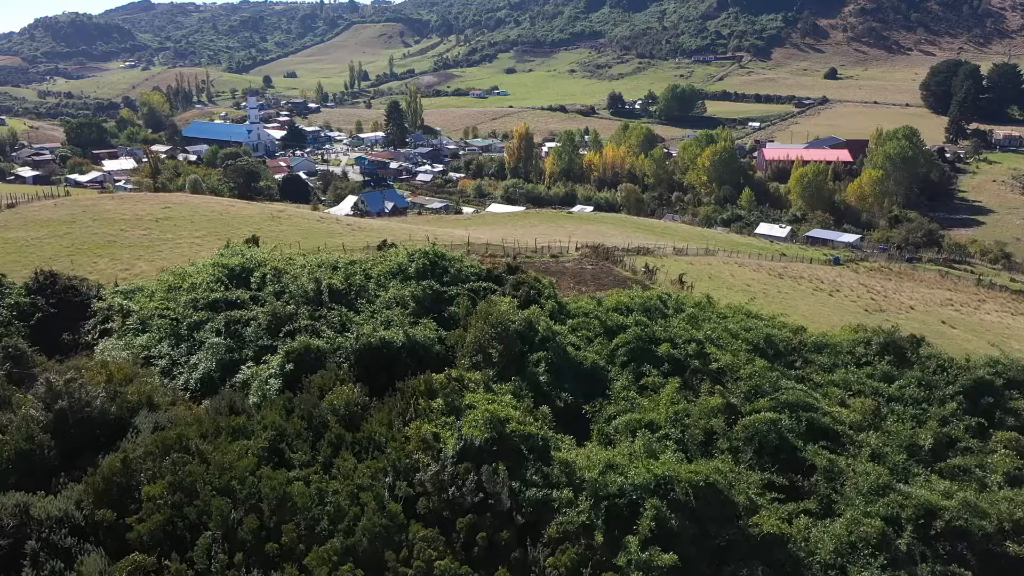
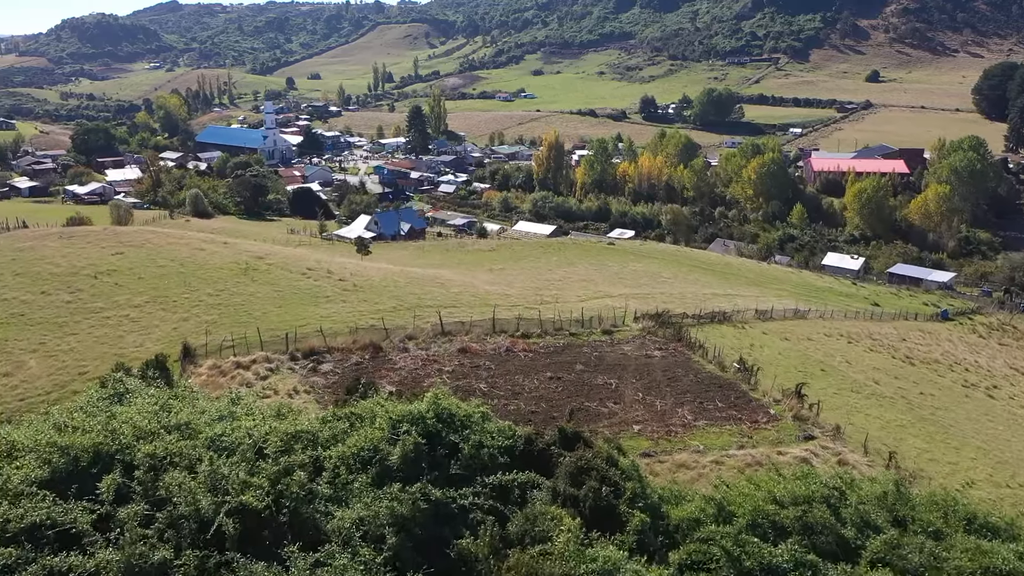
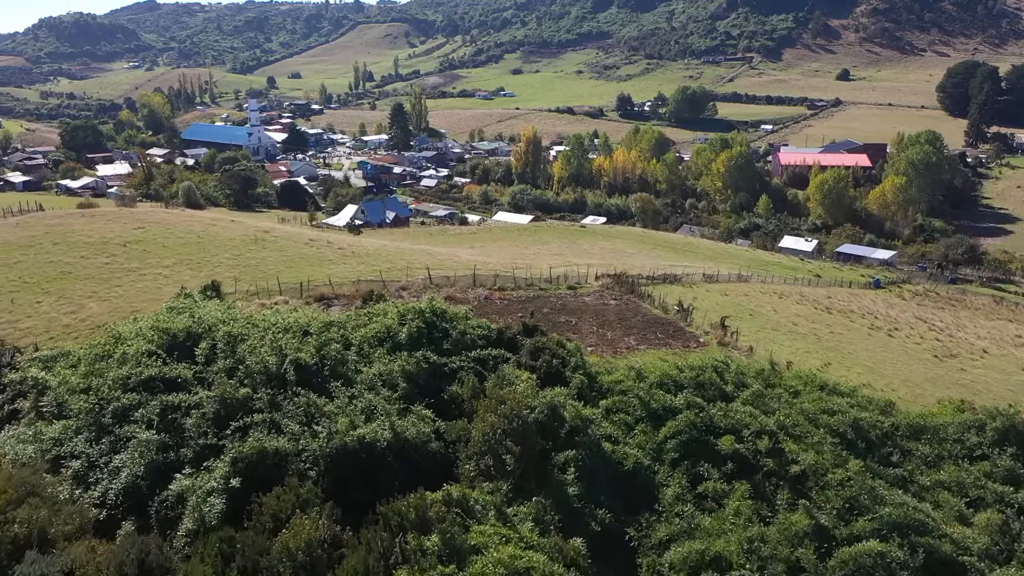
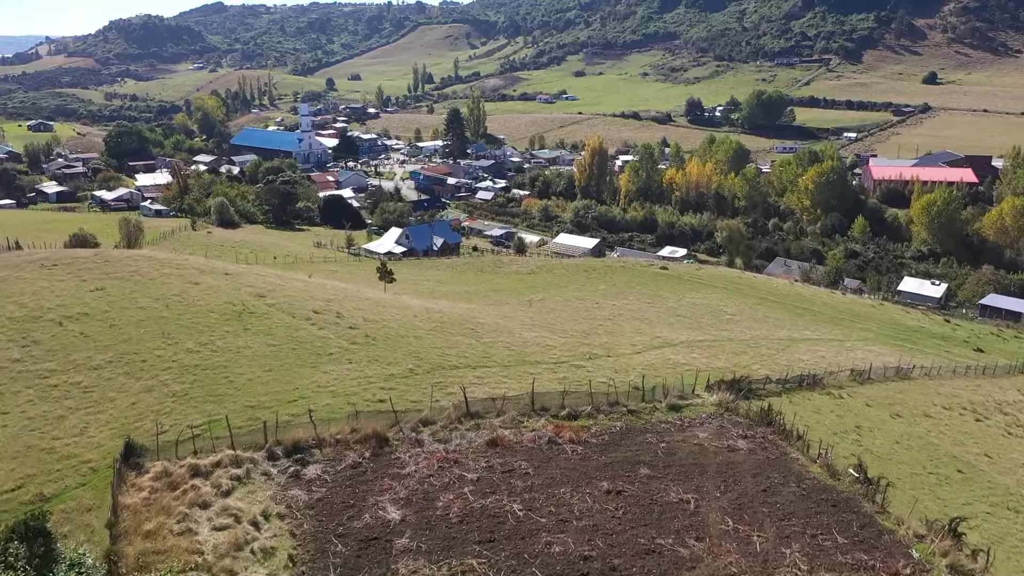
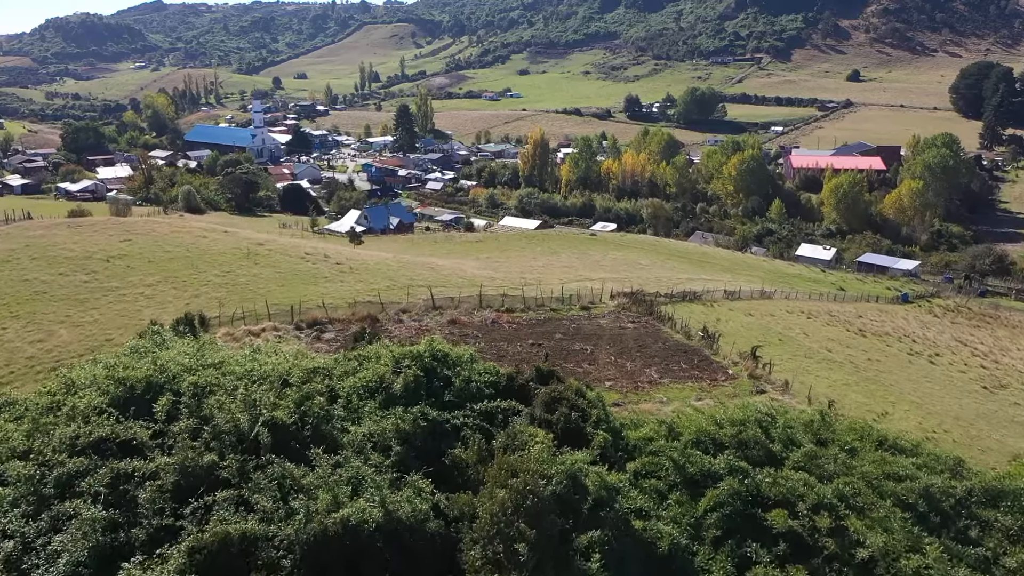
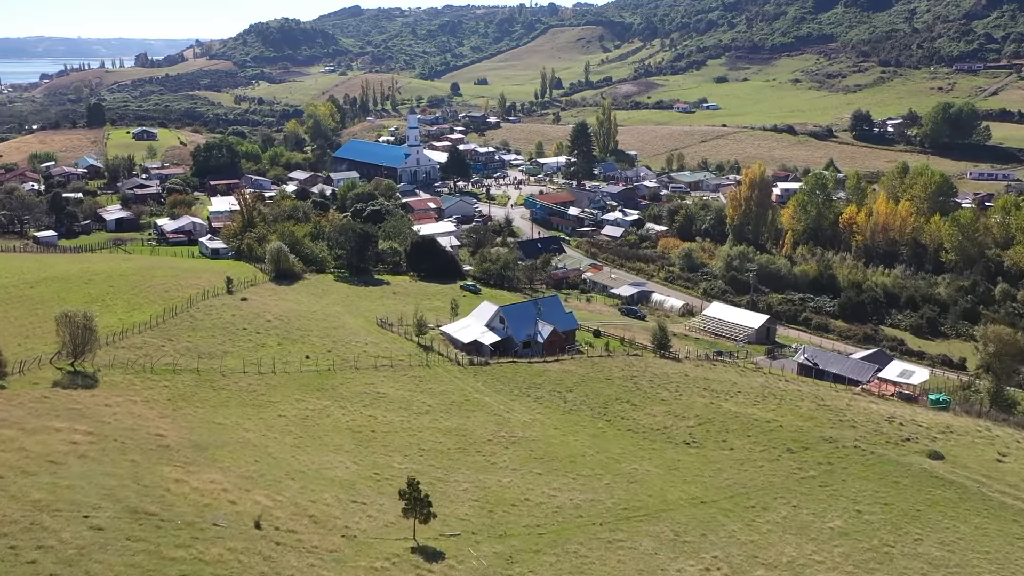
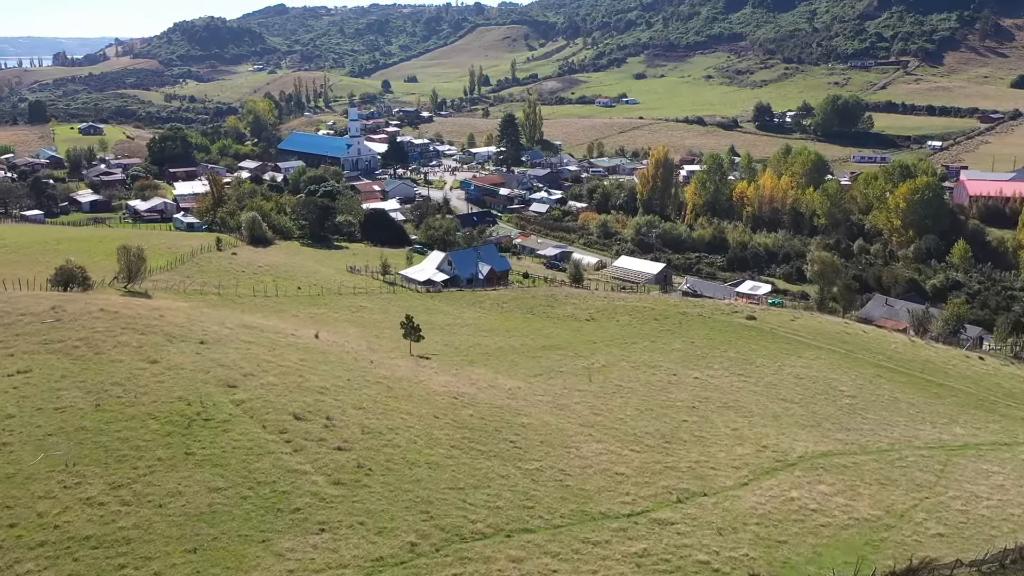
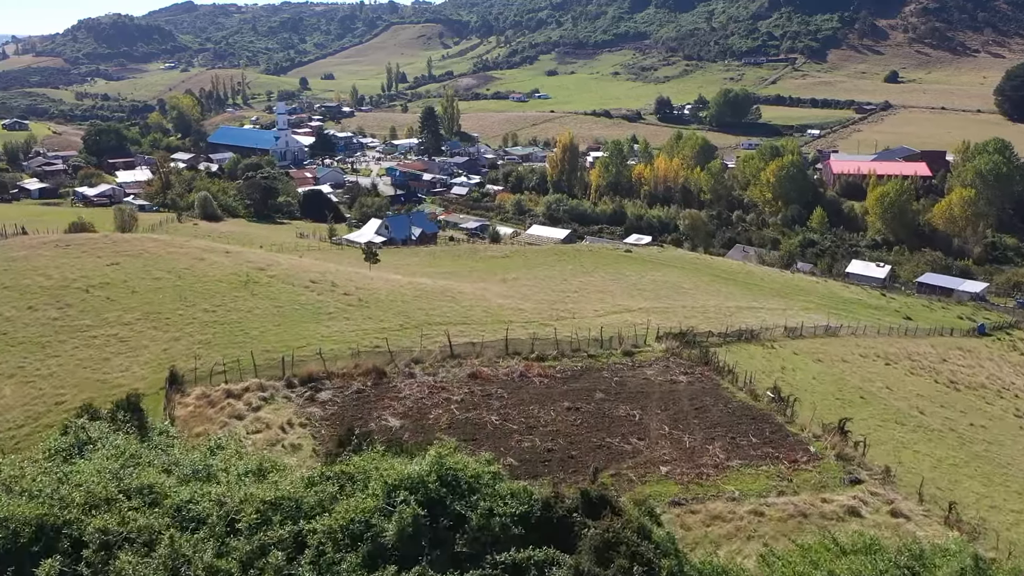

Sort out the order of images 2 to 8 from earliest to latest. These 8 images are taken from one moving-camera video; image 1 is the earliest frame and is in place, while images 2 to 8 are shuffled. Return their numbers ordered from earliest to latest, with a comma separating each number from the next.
3, 5, 2, 8, 4, 7, 6
